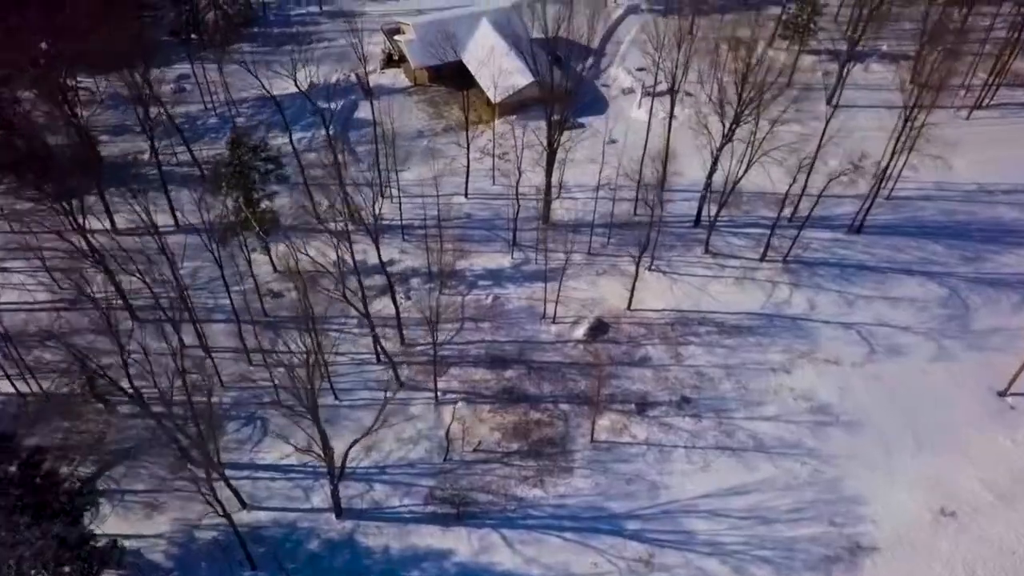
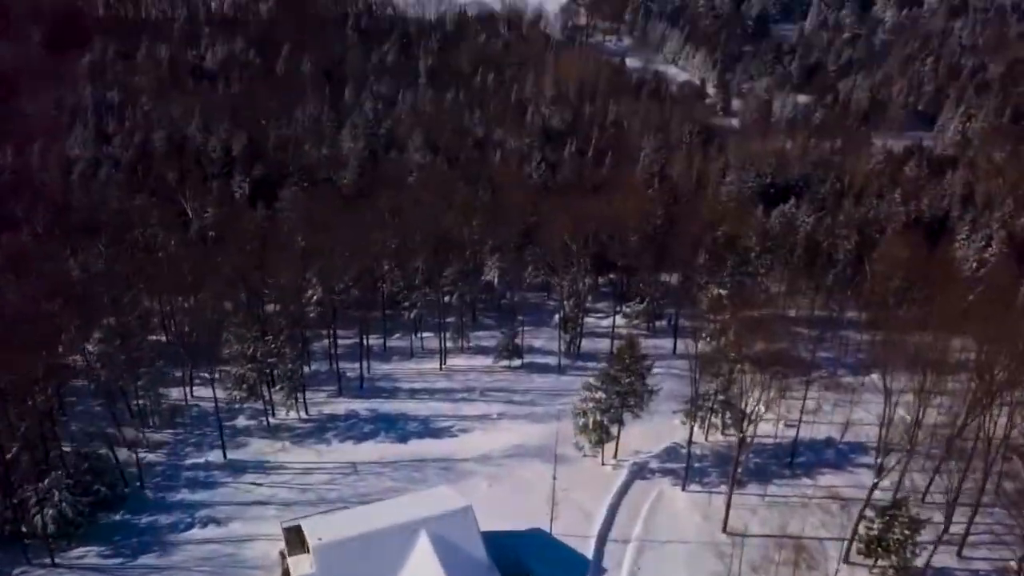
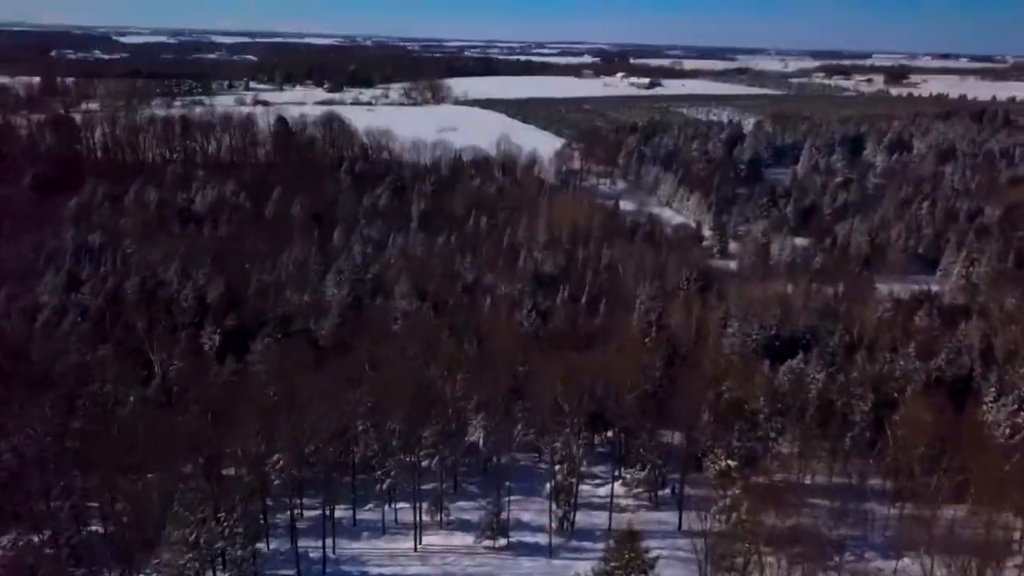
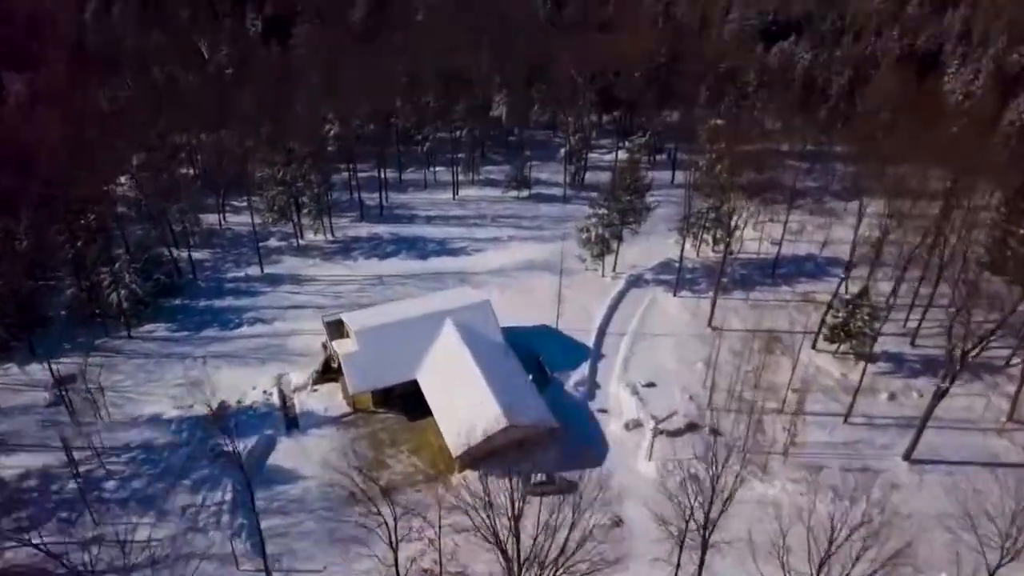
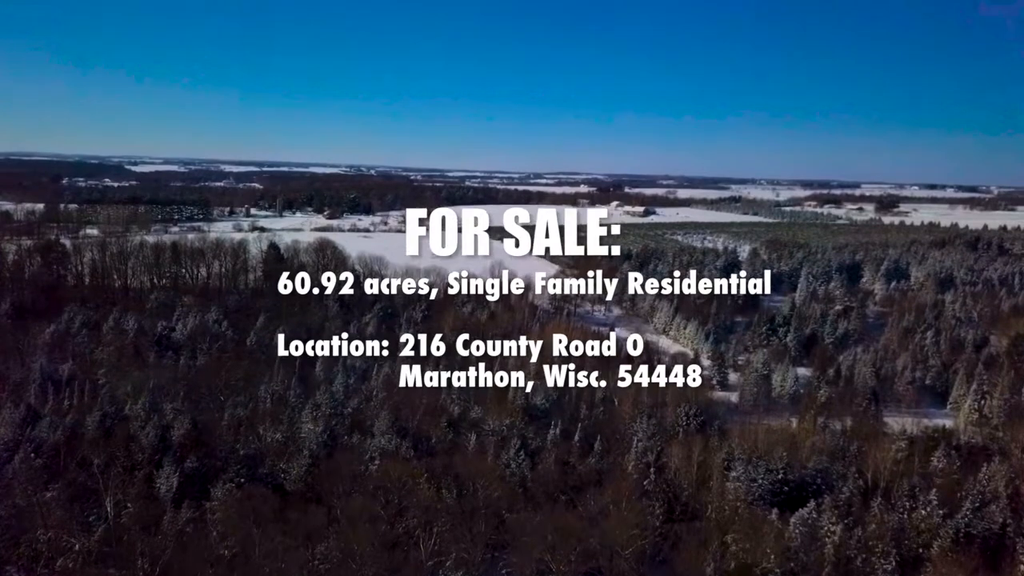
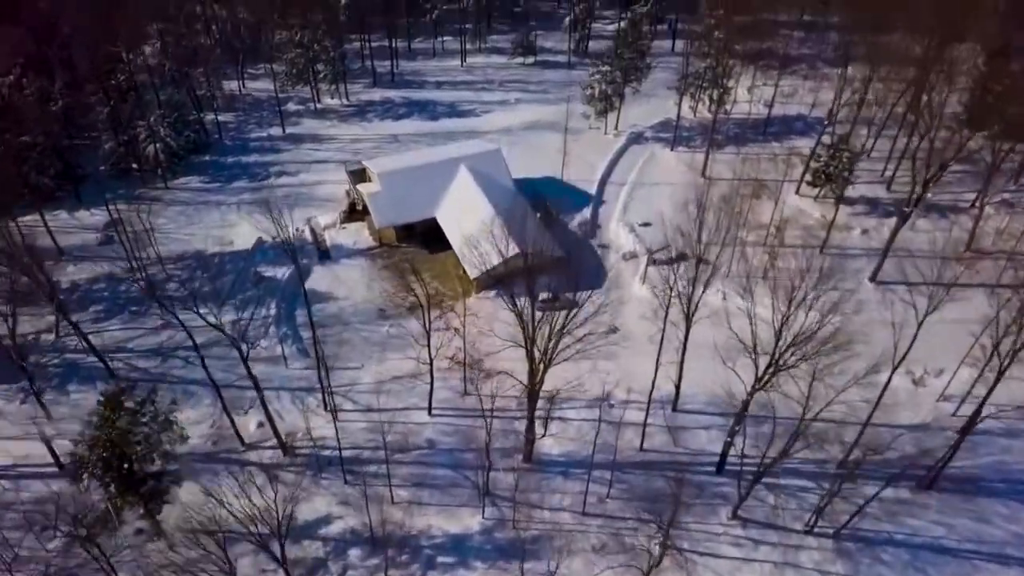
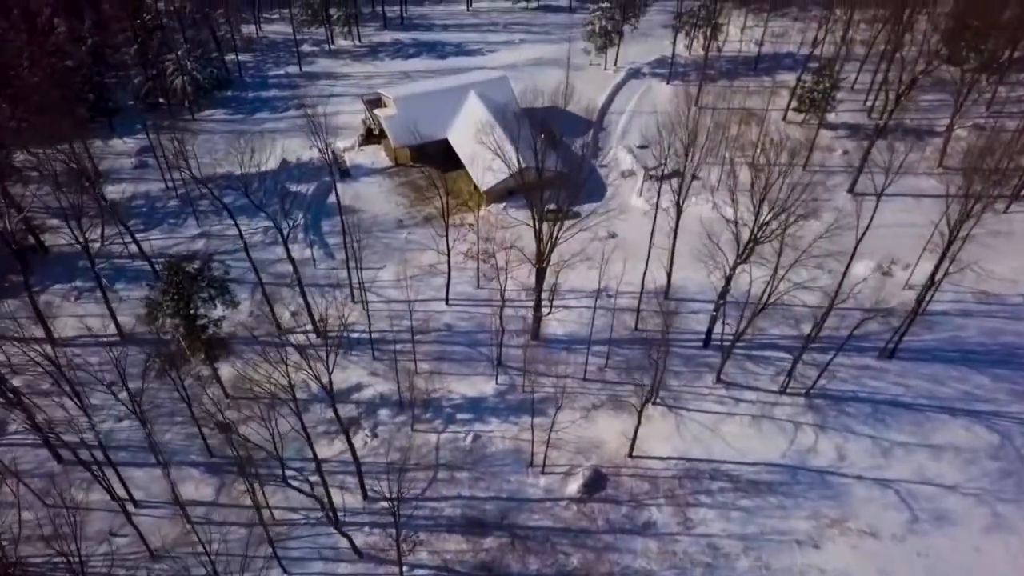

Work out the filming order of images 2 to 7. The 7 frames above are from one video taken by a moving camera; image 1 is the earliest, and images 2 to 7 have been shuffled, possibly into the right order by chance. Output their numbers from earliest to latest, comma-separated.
7, 6, 4, 2, 3, 5
